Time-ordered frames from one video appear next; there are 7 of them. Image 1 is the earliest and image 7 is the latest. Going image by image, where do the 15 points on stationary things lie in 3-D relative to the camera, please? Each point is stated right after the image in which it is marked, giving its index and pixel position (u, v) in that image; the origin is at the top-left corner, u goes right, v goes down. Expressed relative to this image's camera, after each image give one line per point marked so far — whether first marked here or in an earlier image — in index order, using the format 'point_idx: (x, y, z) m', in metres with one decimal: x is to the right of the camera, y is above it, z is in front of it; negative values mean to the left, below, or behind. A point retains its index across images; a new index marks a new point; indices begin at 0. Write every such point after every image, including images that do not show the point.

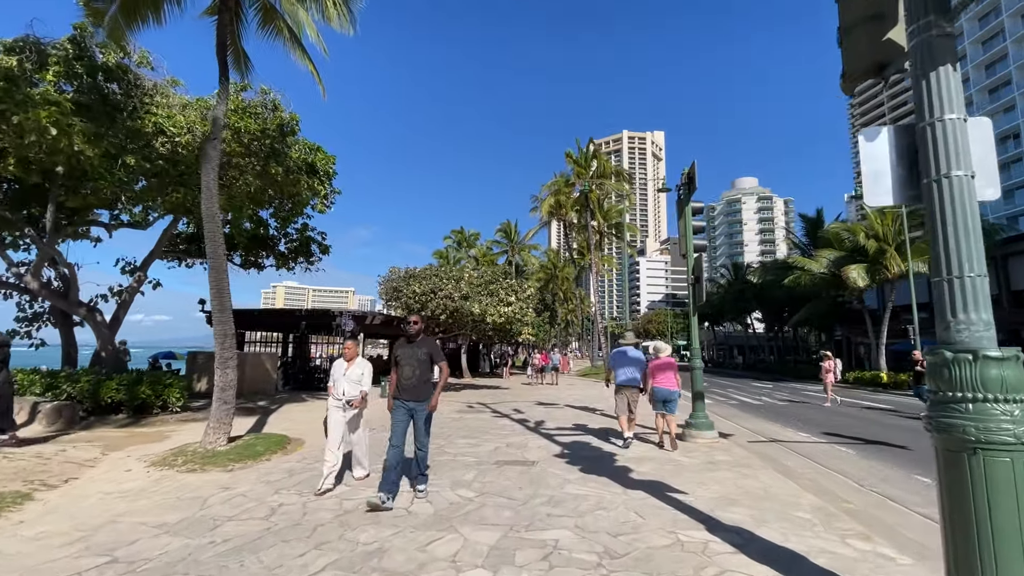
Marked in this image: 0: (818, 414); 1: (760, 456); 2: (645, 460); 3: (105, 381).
0: (+9.1, -3.7, +14.3) m
1: (+4.0, -2.7, +7.9) m
2: (+2.0, -2.6, +7.4) m
3: (-9.5, -2.2, +11.2) m
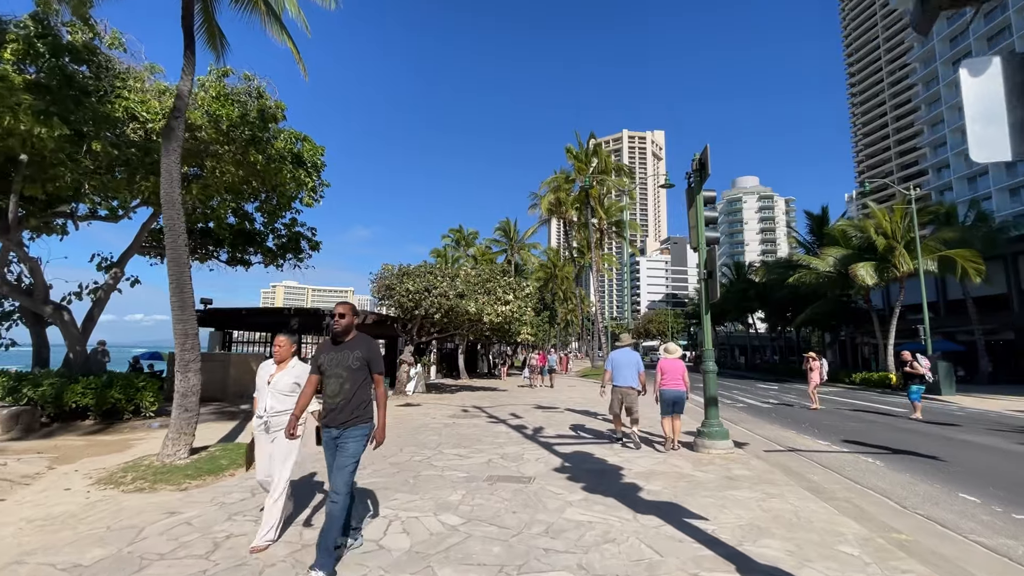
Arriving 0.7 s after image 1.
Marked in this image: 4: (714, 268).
0: (+9.0, -3.7, +13.5) m
1: (+4.0, -2.7, +7.1) m
2: (+1.9, -2.6, +6.6) m
3: (-9.6, -2.1, +10.4) m
4: (+3.5, +0.3, +8.4) m
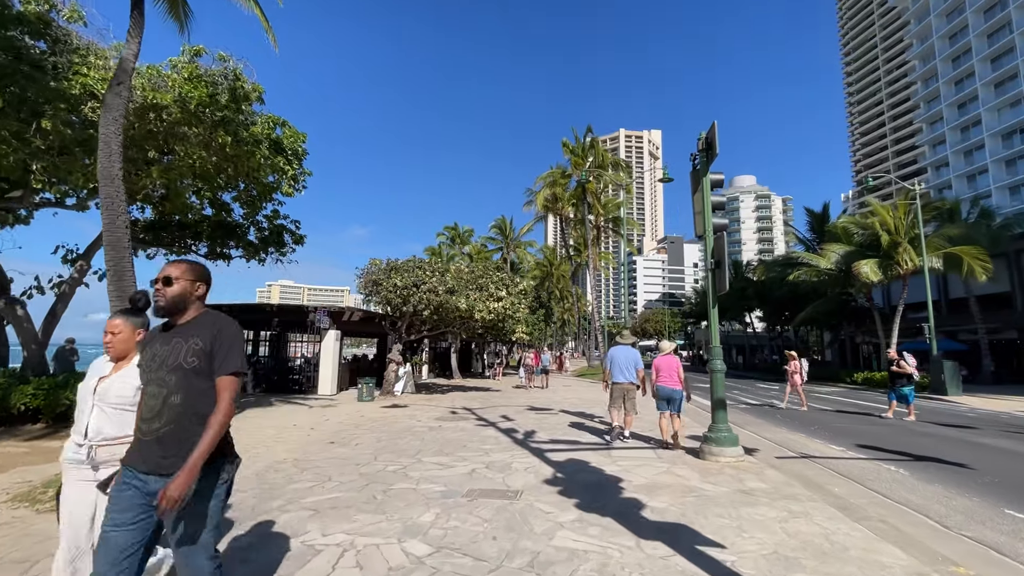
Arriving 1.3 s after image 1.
0: (+8.8, -3.5, +12.8) m
1: (+3.8, -2.5, +6.3) m
2: (+1.7, -2.4, +5.8) m
3: (-9.8, -1.9, +9.6) m
4: (+3.3, +0.5, +7.7) m
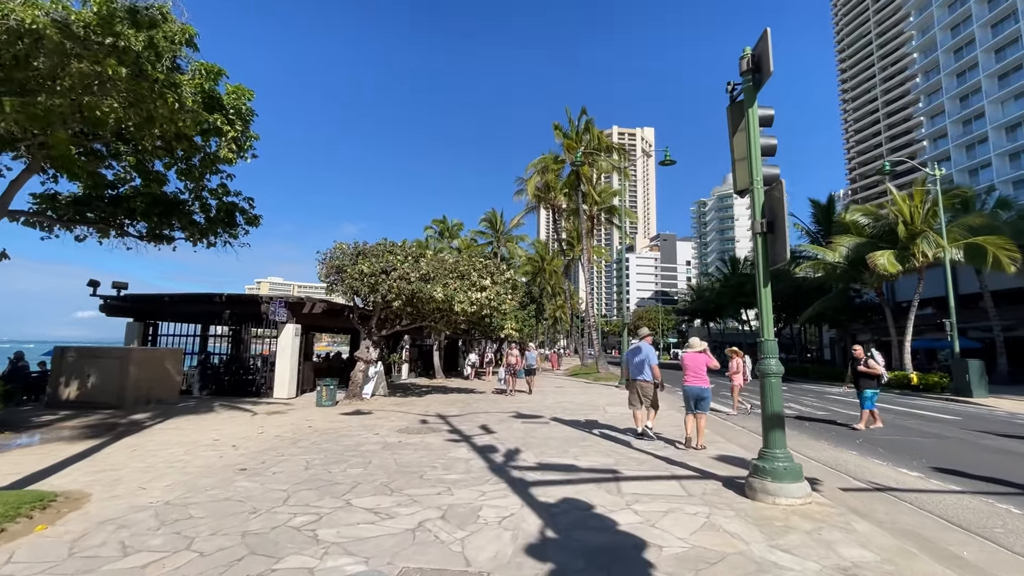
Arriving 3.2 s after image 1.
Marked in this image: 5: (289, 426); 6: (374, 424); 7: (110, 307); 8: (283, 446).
0: (+8.4, -3.2, +10.7) m
1: (+3.5, -2.2, +4.2) m
2: (+1.5, -2.1, +3.6) m
3: (-10.1, -1.5, +7.2) m
4: (+3.0, +0.8, +5.5) m
5: (-4.9, -3.0, +10.5) m
6: (-3.0, -3.0, +10.6) m
7: (-13.2, -0.6, +15.8) m
8: (-3.9, -2.7, +8.2) m
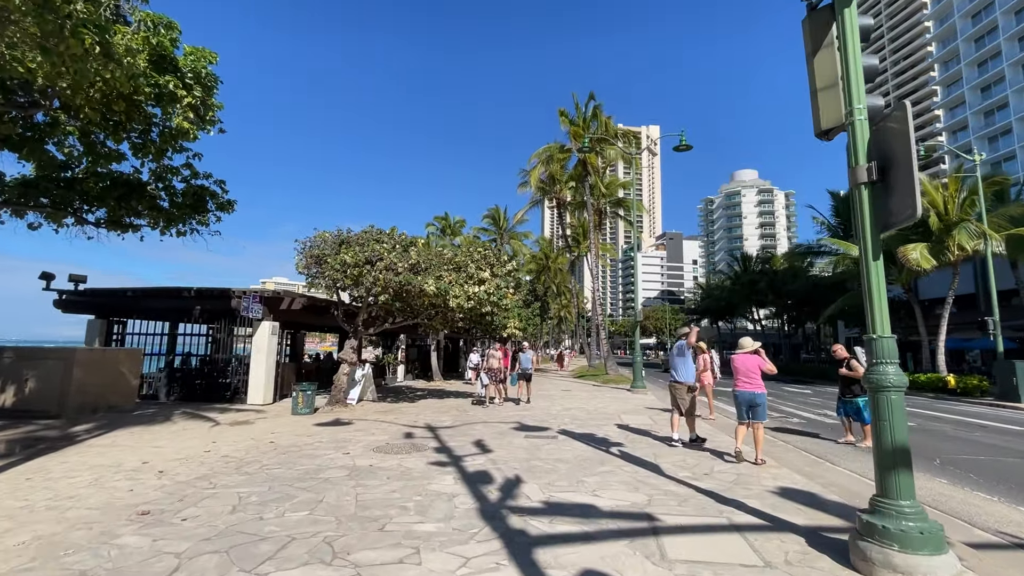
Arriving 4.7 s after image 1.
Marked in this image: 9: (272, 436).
0: (+8.4, -3.0, +9.0) m
1: (+3.4, -2.0, +2.5) m
2: (+1.4, -1.9, +1.9) m
3: (-10.2, -1.3, +5.6) m
4: (+3.0, +1.0, +3.8) m
5: (-4.8, -2.8, +8.8) m
6: (-3.0, -2.8, +8.9) m
7: (-13.2, -0.4, +14.2) m
8: (-3.9, -2.5, +6.5) m
9: (-4.7, -2.9, +9.4) m
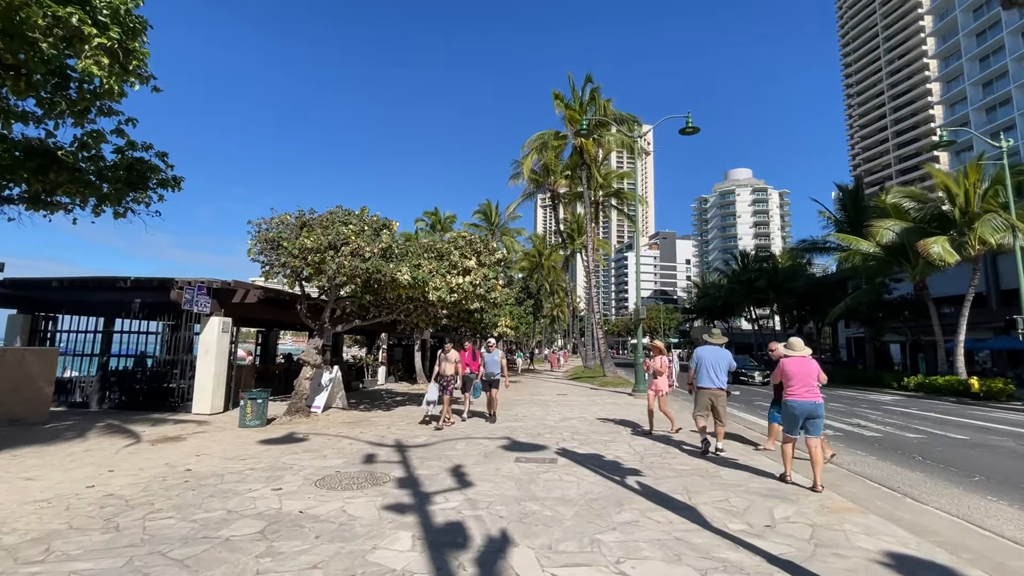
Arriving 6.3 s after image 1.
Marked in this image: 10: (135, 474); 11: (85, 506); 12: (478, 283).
0: (+8.2, -2.8, +7.2) m
1: (+3.4, -1.8, +0.6) m
2: (+1.3, -1.7, 0.0) m
3: (-10.3, -1.1, +3.5) m
4: (+2.9, +1.2, +1.9) m
5: (-5.0, -2.6, +6.8) m
6: (-3.2, -2.6, +7.0) m
7: (-13.4, -0.2, +12.1) m
8: (-4.0, -2.2, +4.5) m
9: (-4.9, -2.6, +7.4) m
10: (-5.0, -2.5, +6.5) m
11: (-4.5, -2.3, +5.1) m
12: (-0.9, +0.1, +12.8) m
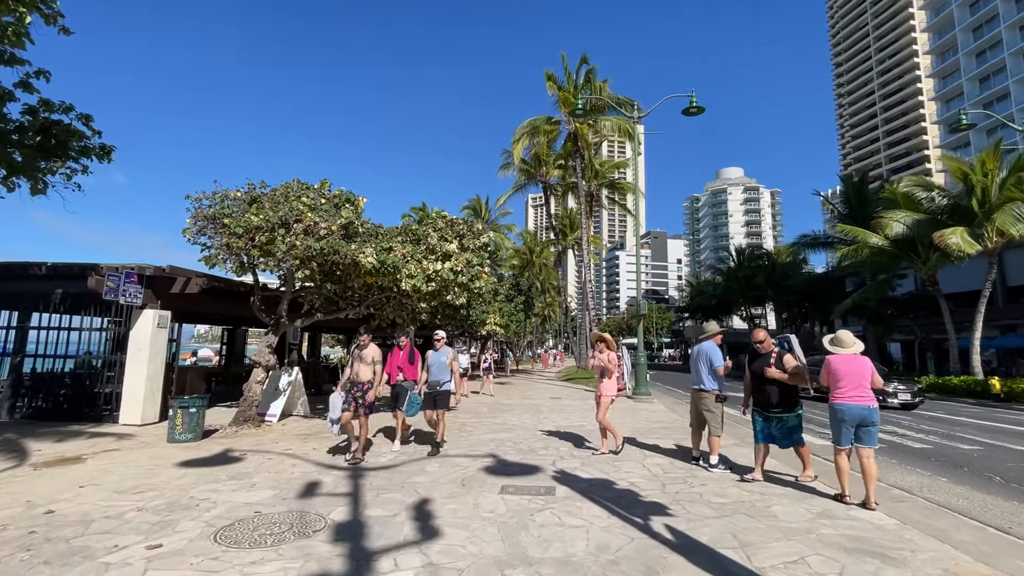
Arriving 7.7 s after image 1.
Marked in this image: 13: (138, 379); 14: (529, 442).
0: (+8.0, -2.5, +5.7) m
1: (+3.3, -1.5, -1.0) m
2: (+1.3, -1.4, -1.6) m
3: (-10.4, -0.8, +1.6) m
4: (+2.8, +1.5, +0.3) m
5: (-5.2, -2.3, +5.0) m
6: (-3.4, -2.3, +5.2) m
7: (-13.7, +0.1, +10.2) m
8: (-4.2, -2.0, +2.7) m
9: (-5.1, -2.4, +5.6) m
10: (-5.2, -2.2, +4.7) m
11: (-4.6, -2.0, +3.3) m
12: (-1.2, +0.4, +11.1) m
13: (-7.9, -1.9, +10.2) m
14: (+0.4, -2.7, +8.4) m
